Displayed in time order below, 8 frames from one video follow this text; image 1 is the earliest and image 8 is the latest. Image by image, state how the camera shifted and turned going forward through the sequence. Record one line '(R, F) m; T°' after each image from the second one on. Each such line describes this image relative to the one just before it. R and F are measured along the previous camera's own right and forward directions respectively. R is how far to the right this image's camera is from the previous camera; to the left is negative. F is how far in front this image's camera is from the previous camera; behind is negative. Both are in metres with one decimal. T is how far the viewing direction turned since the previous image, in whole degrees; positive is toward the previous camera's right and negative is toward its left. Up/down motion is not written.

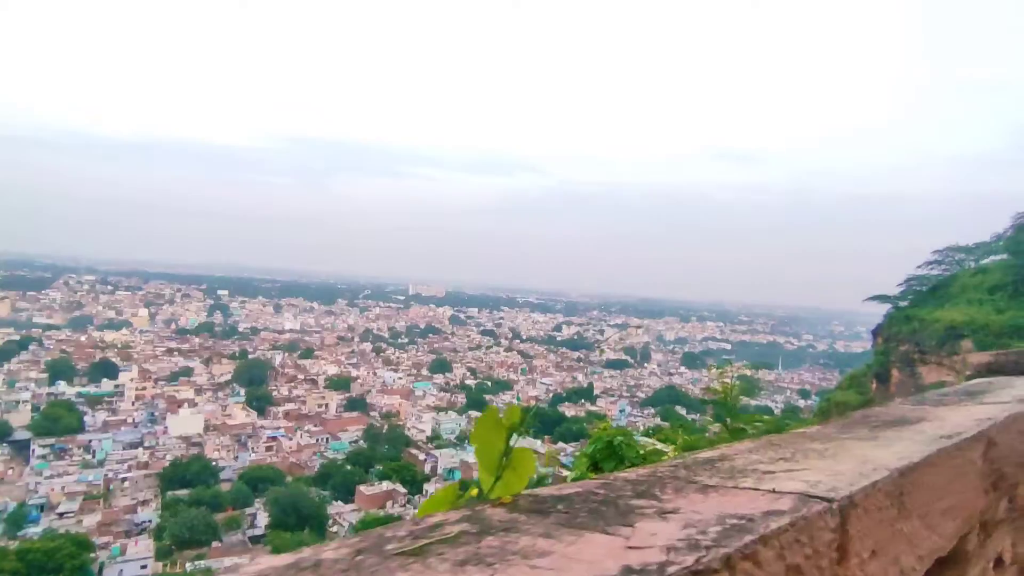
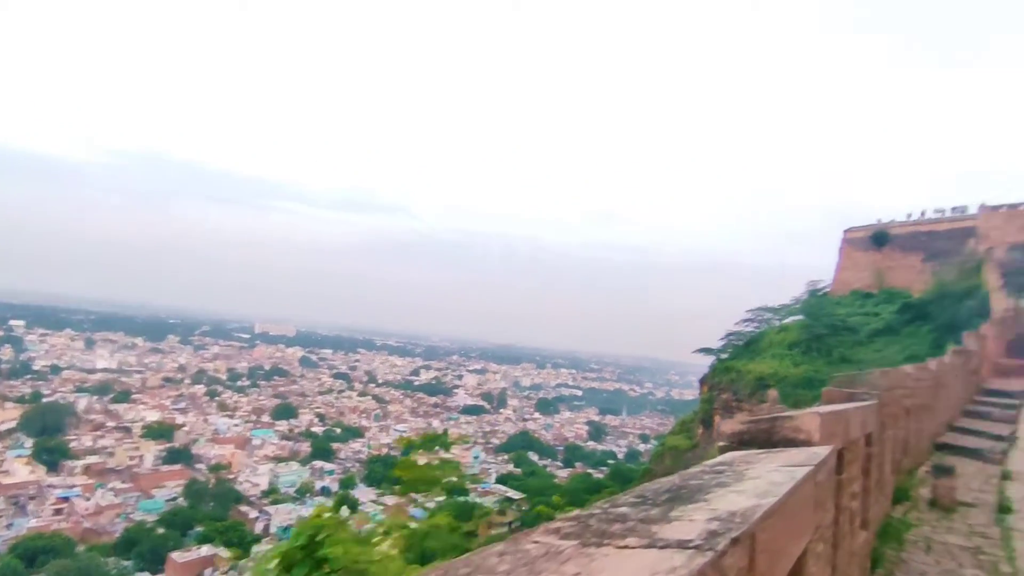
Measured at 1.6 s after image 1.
(+0.4, +0.3) m; +14°
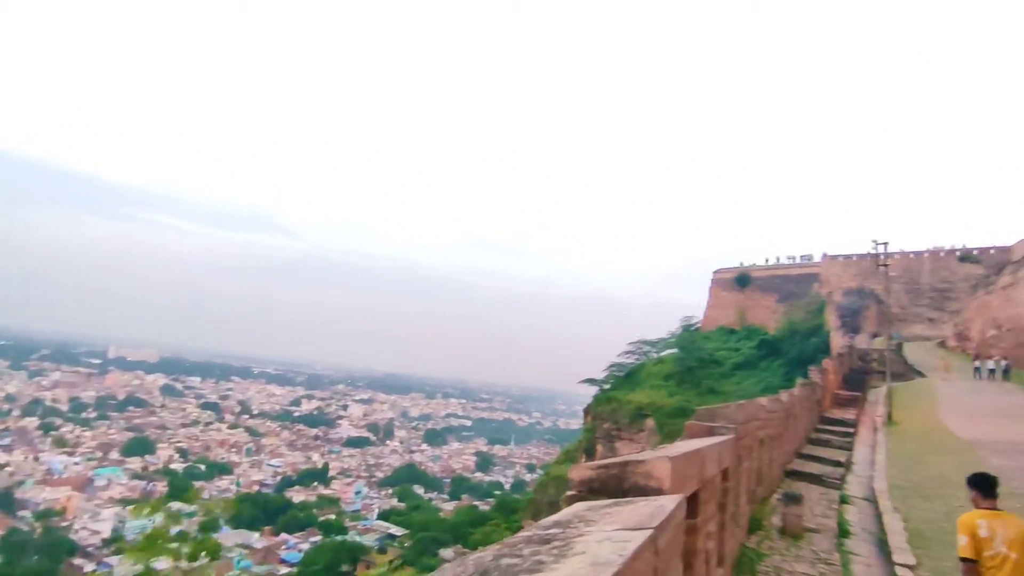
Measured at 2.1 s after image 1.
(+0.1, +0.2) m; +11°
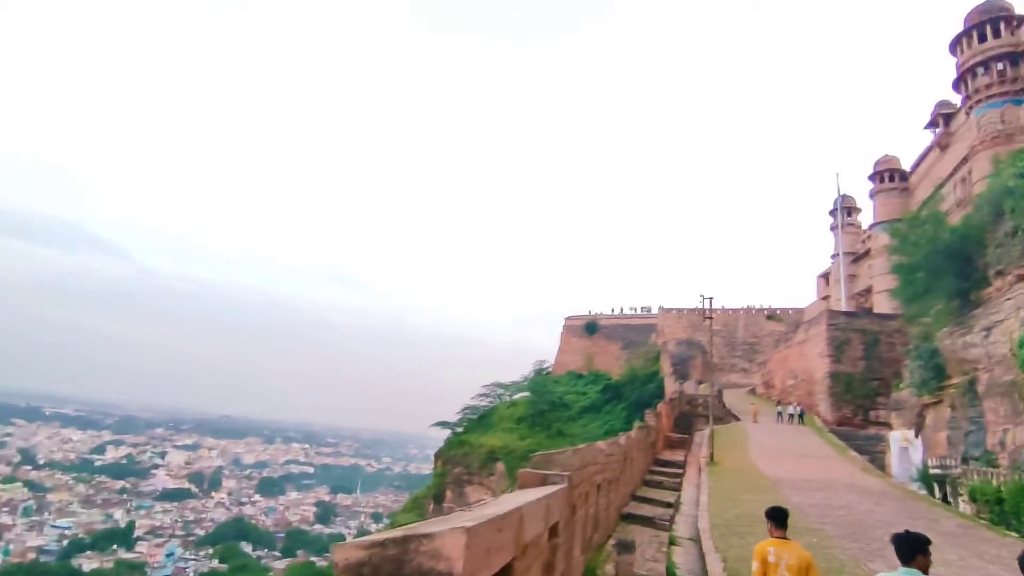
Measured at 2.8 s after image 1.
(+0.1, +0.2) m; +14°
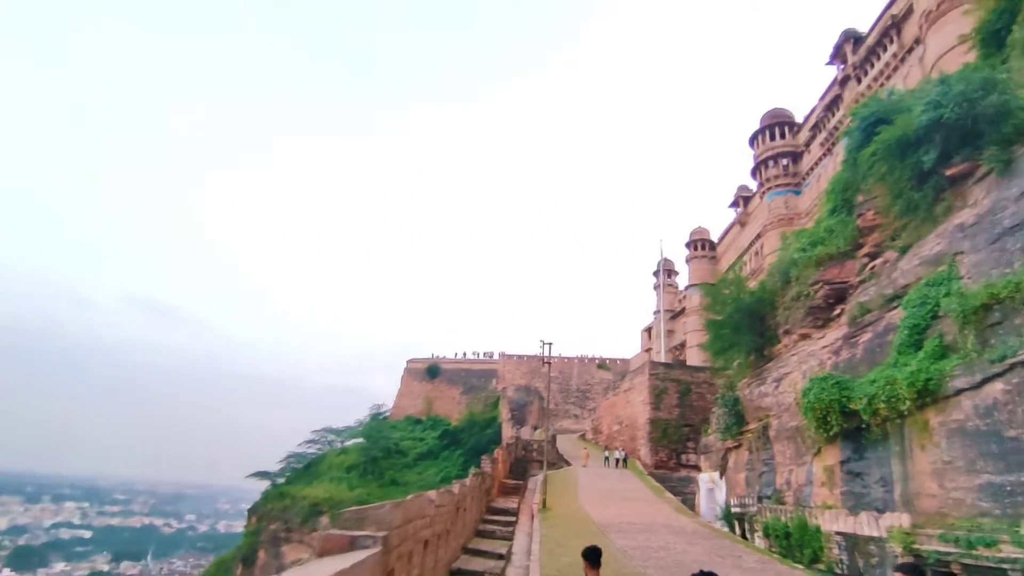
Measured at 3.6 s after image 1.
(+0.1, +0.3) m; +15°
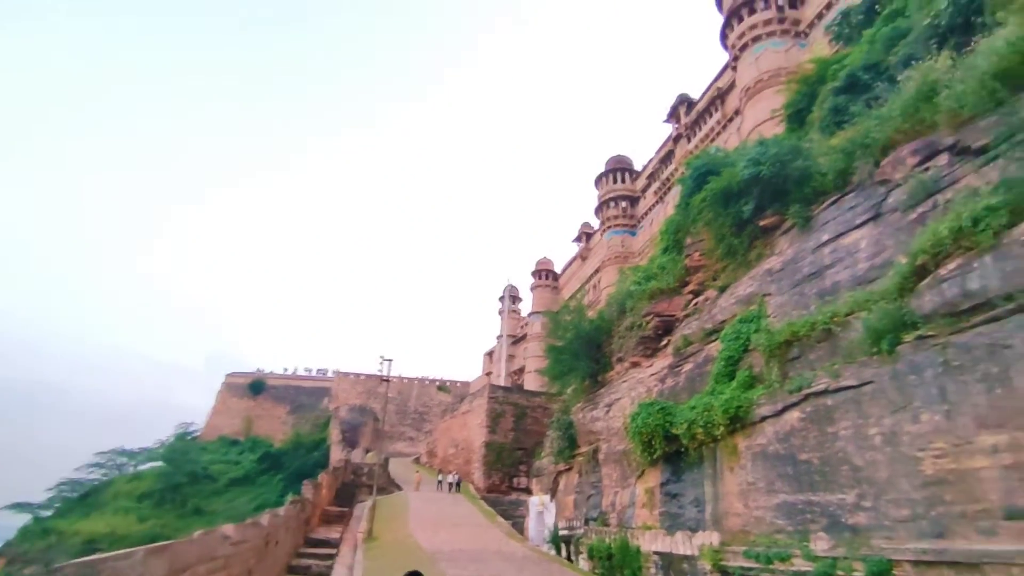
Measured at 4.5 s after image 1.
(0.0, +0.4) m; +15°
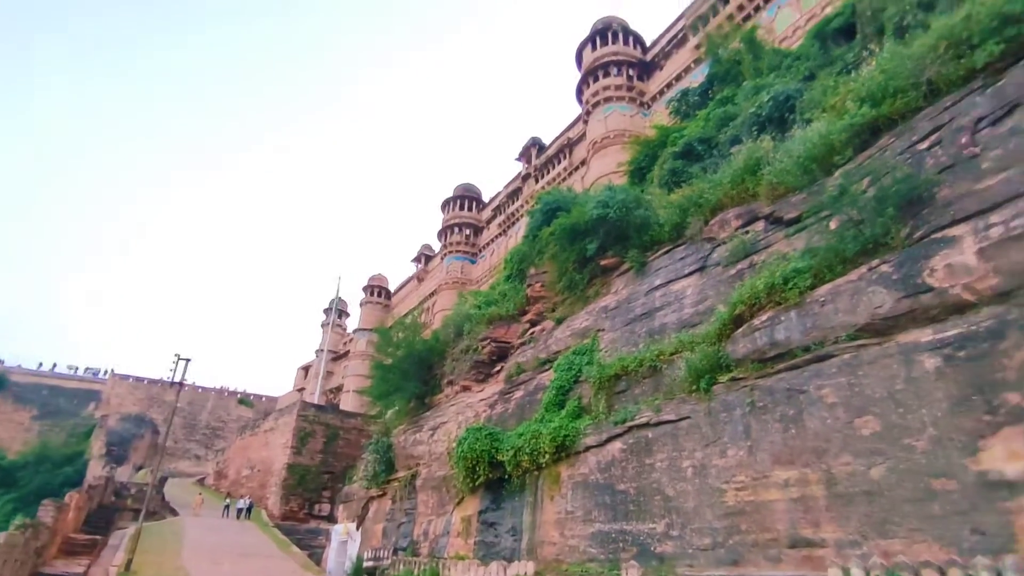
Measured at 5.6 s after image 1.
(-0.1, +0.4) m; +17°
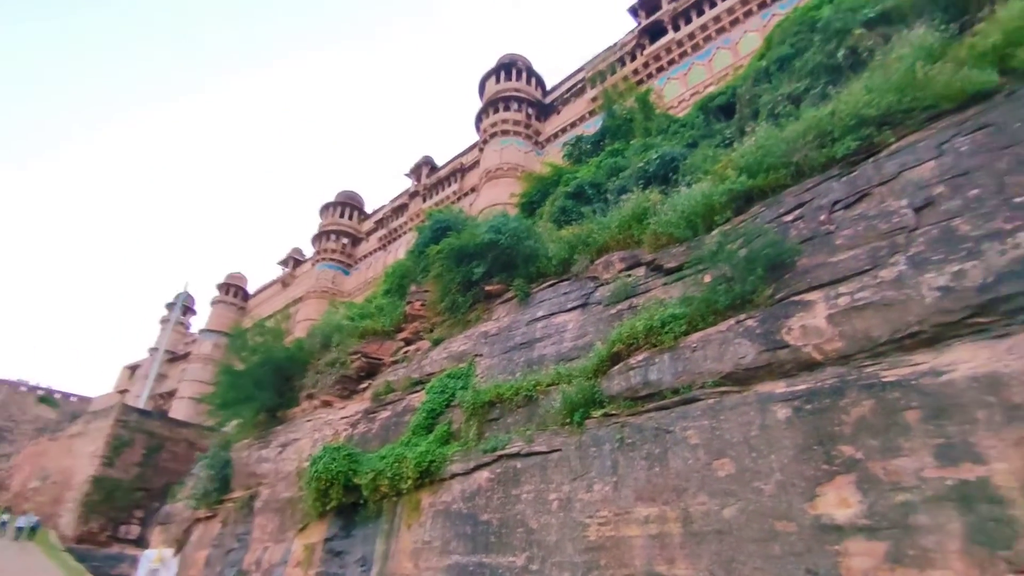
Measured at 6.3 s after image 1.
(-0.2, +0.2) m; +13°
